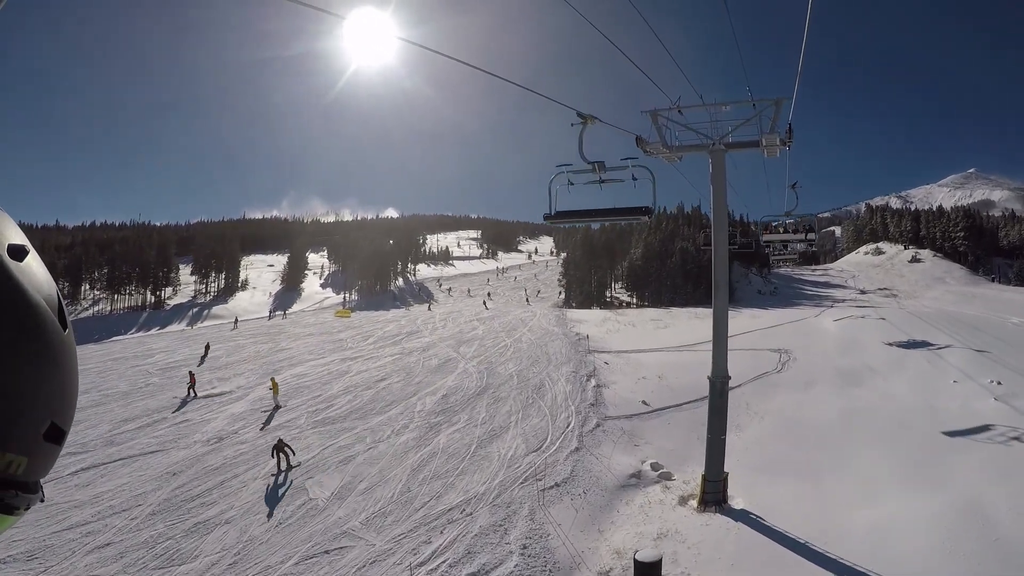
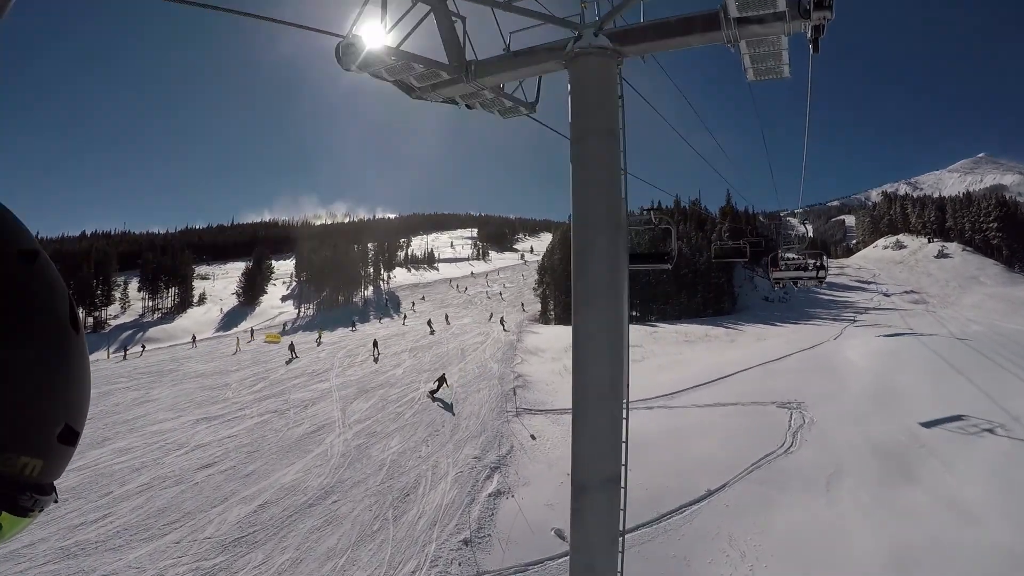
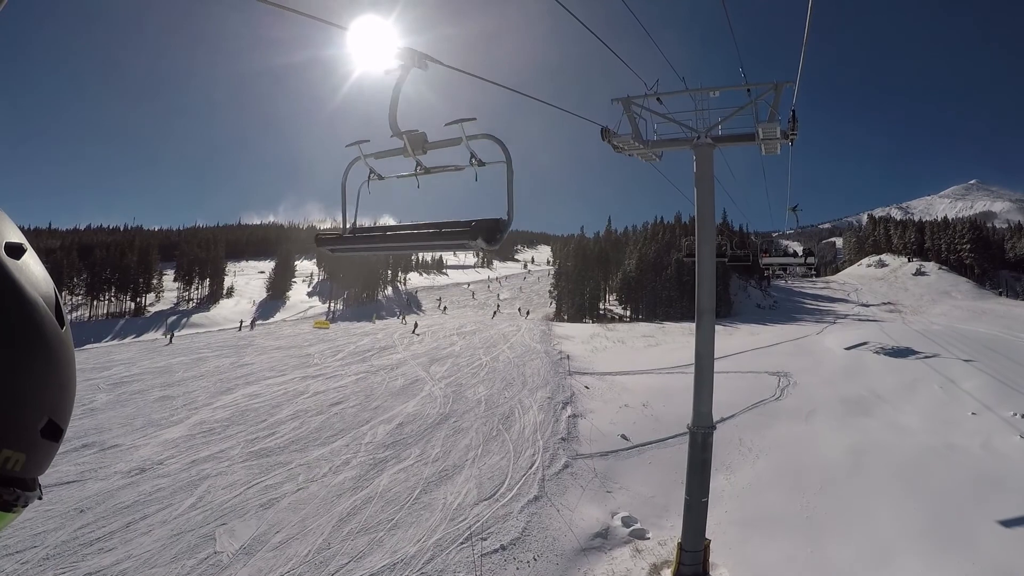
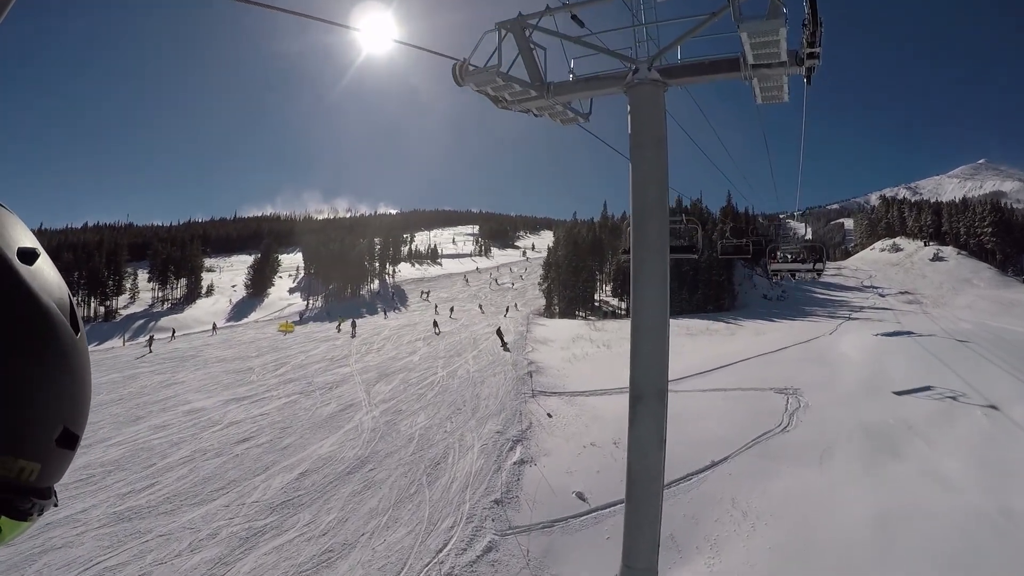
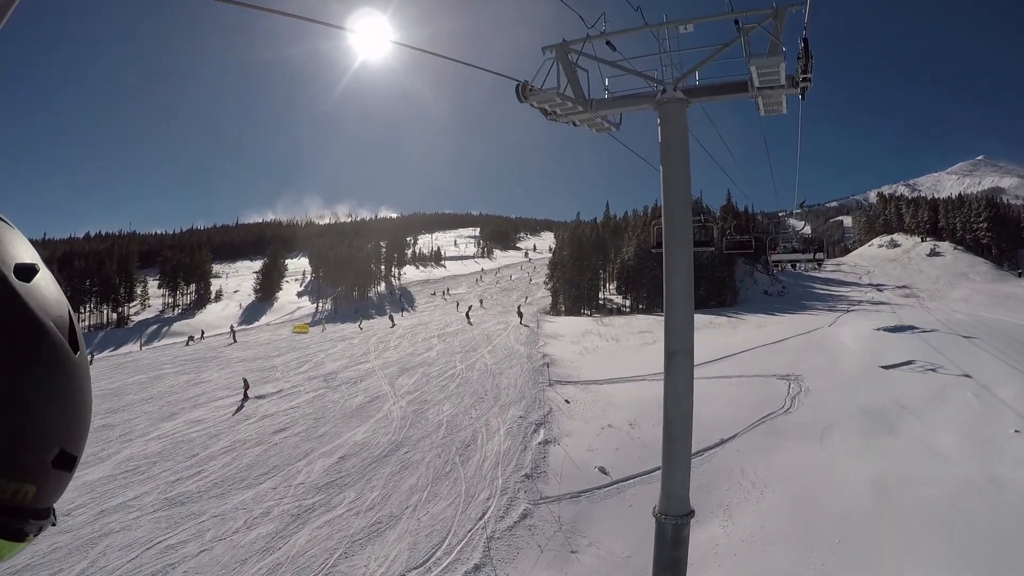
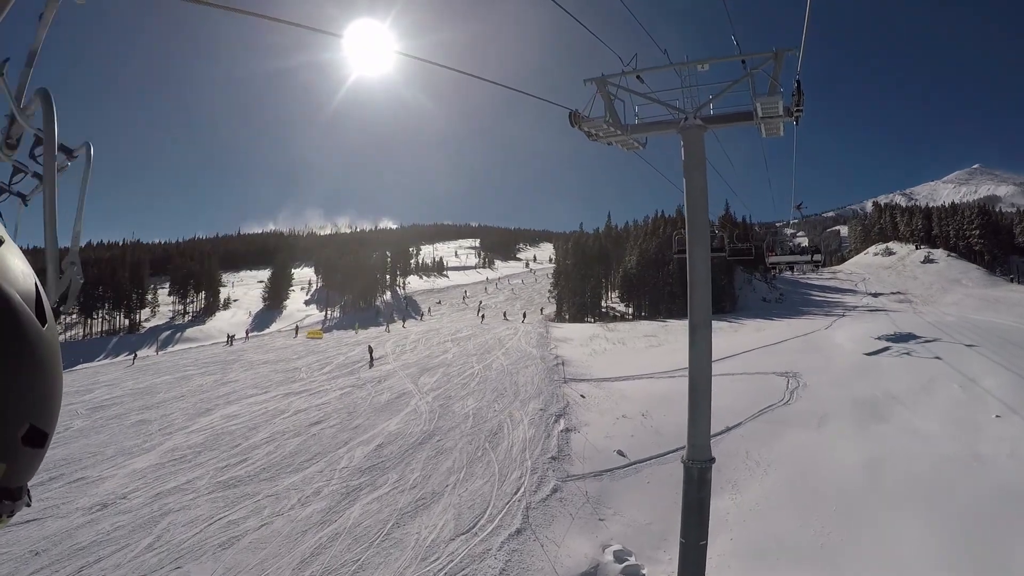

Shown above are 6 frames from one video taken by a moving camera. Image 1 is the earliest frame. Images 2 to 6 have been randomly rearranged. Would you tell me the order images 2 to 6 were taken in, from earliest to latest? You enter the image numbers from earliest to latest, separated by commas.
3, 6, 5, 4, 2
